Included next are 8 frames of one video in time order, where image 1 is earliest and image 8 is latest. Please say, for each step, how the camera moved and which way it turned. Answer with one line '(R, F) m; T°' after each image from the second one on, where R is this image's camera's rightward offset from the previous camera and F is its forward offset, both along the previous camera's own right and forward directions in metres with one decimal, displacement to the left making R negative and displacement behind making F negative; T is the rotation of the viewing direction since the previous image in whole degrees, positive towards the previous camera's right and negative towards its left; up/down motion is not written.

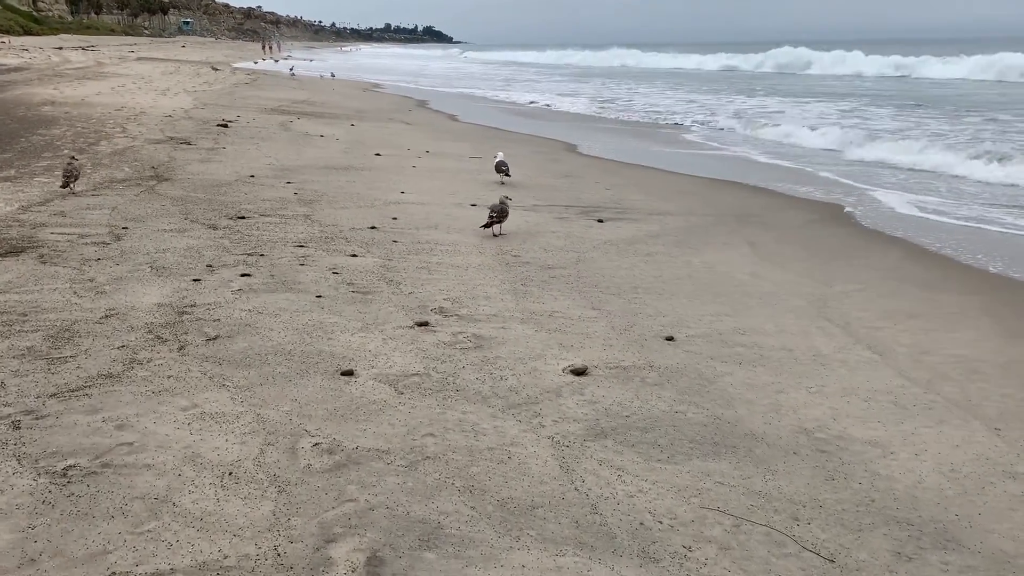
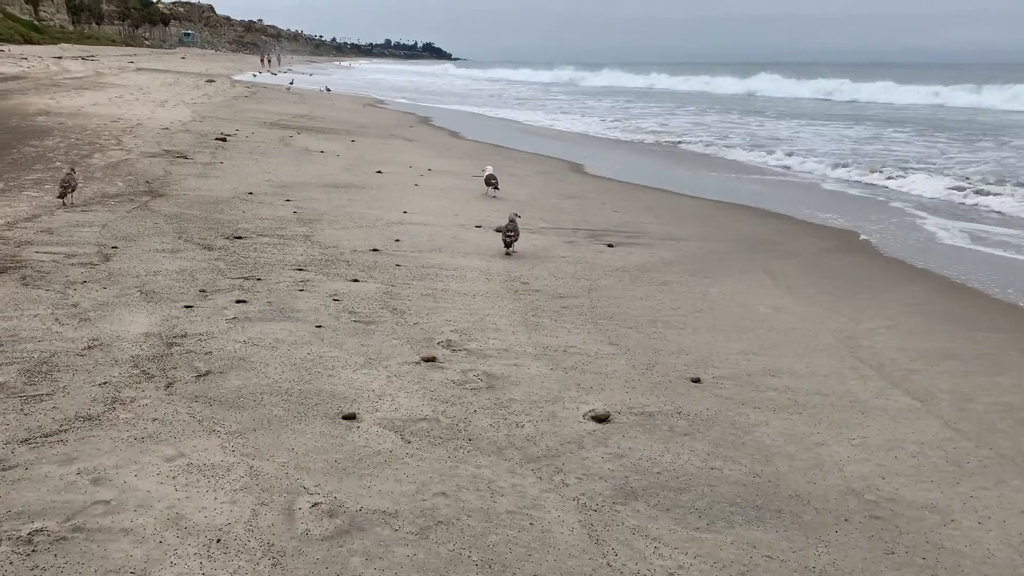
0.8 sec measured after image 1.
(-0.1, +0.3) m; 0°
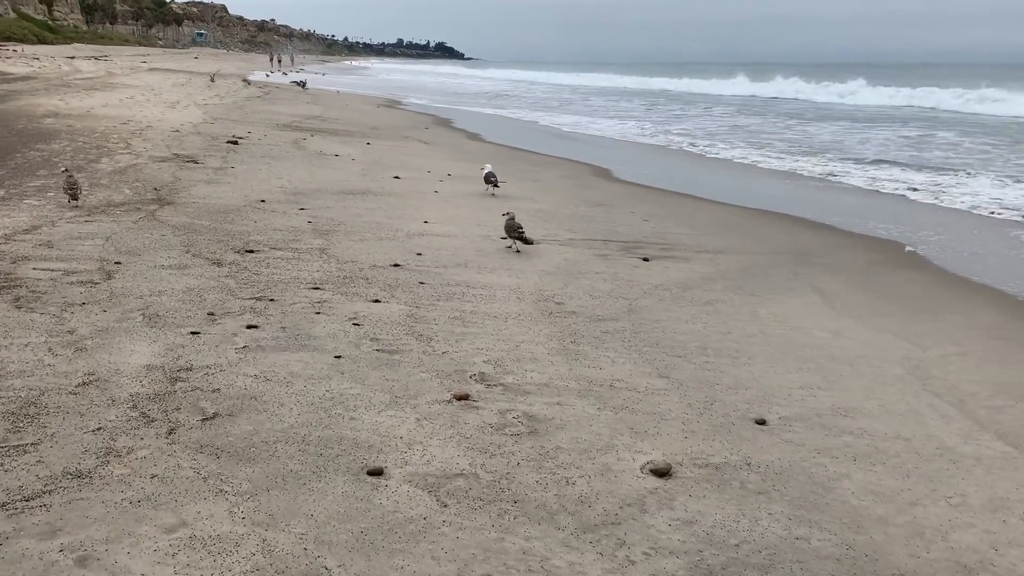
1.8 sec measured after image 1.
(-0.1, +0.4) m; -1°
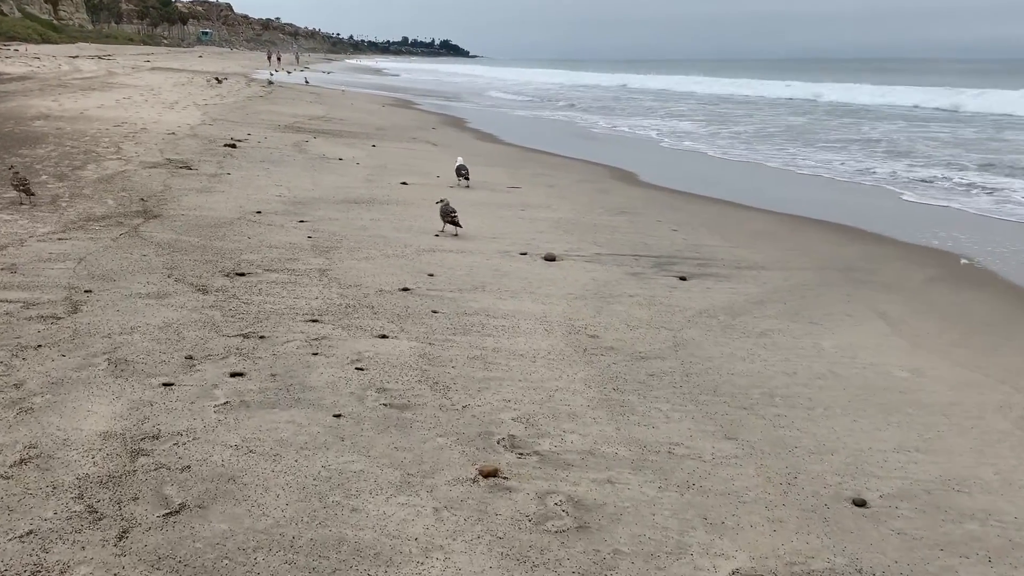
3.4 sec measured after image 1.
(-0.1, +0.7) m; 0°
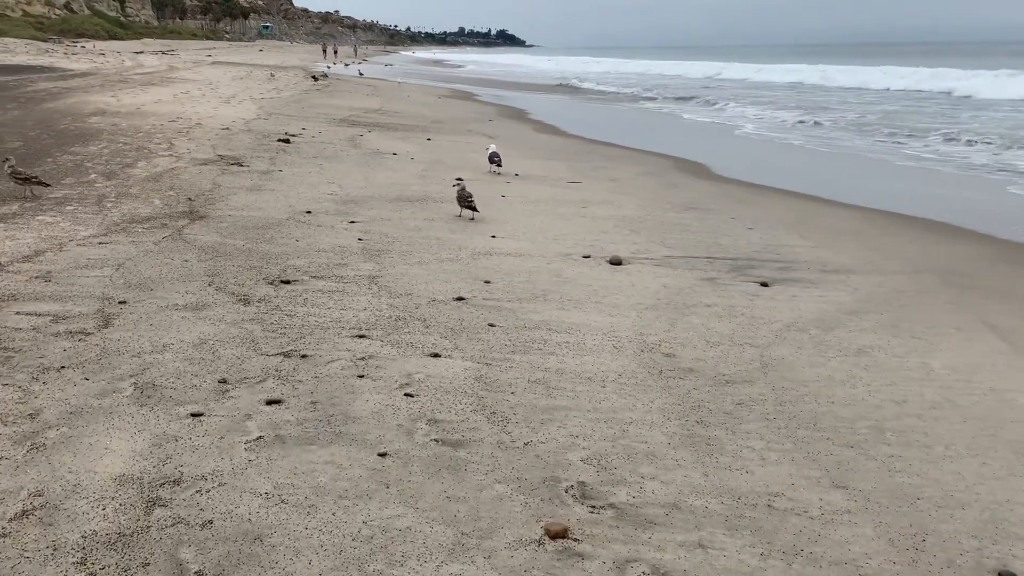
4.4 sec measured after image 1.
(0.0, +0.4) m; -4°
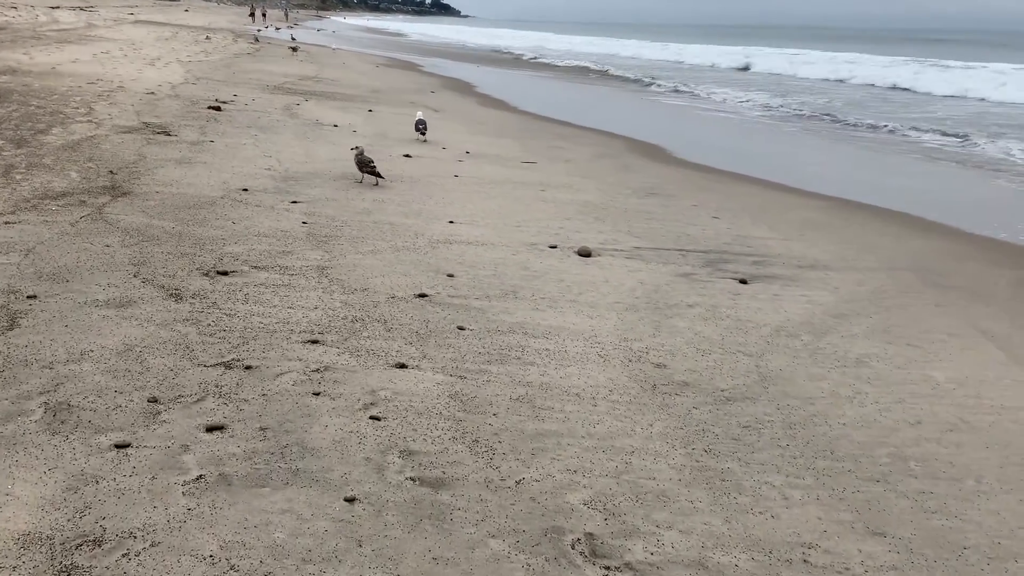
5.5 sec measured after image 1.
(-0.2, +0.5) m; +5°
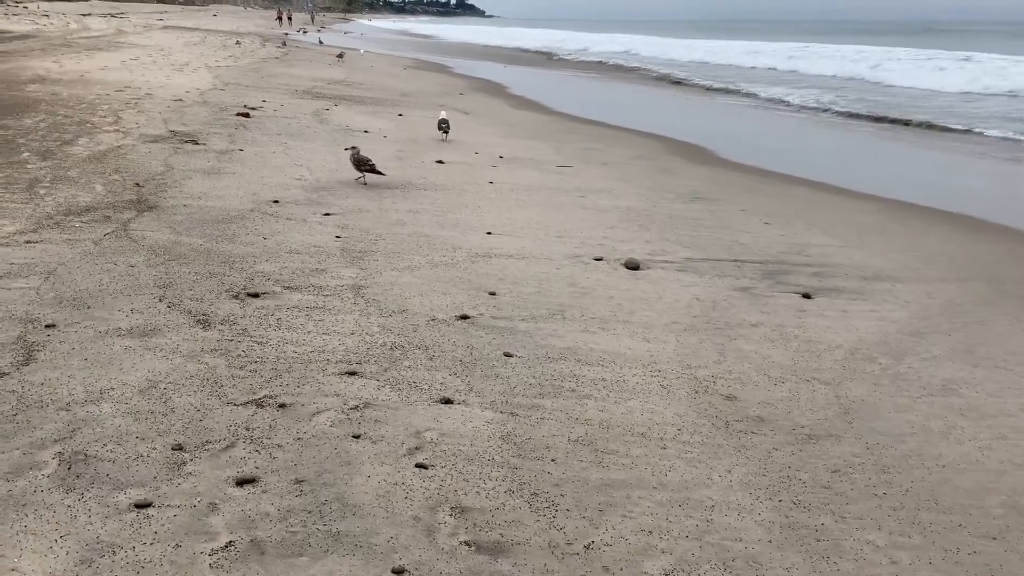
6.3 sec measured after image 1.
(-0.1, +0.3) m; -2°
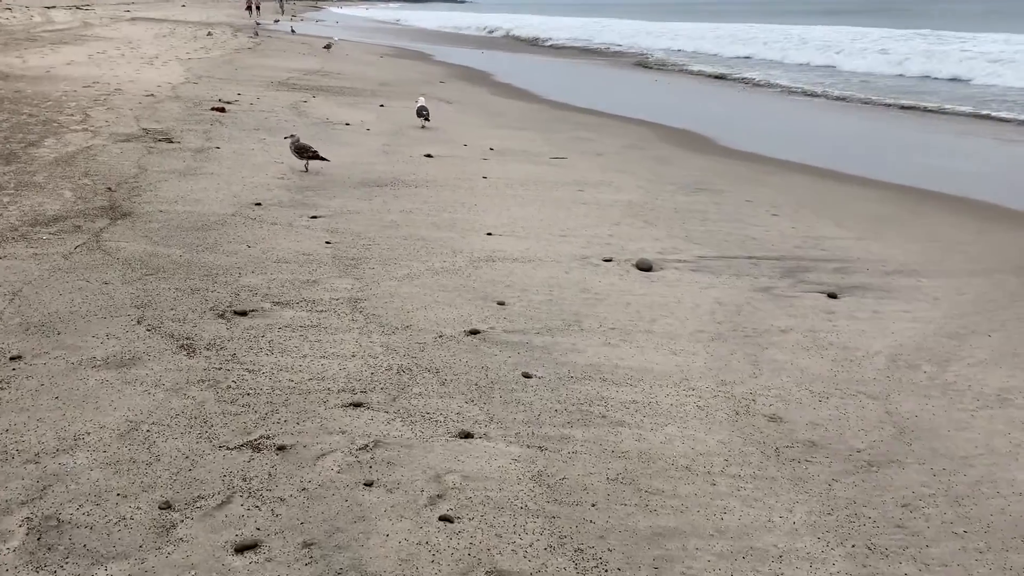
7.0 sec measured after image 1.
(-0.1, +0.3) m; +1°
